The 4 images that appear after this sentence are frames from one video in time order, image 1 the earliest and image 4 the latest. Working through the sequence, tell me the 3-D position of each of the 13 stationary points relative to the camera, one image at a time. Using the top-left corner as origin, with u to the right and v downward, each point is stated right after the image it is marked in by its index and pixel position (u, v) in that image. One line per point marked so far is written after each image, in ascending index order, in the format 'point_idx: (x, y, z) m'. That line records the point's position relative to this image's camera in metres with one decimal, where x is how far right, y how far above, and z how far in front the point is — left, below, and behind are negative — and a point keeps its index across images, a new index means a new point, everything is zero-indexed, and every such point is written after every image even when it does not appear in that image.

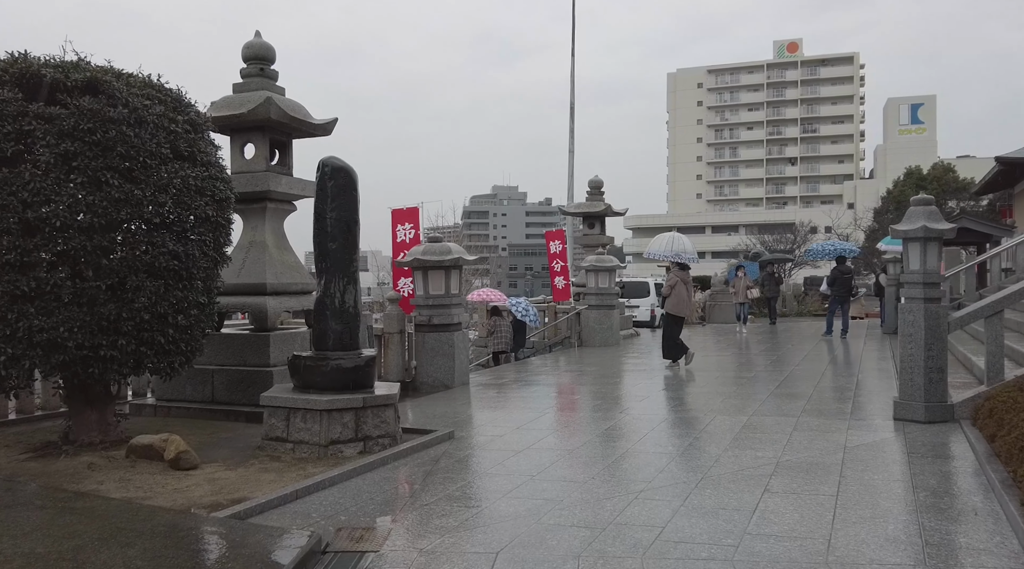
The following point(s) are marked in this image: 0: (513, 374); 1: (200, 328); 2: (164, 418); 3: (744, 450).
0: (0.0, -1.3, +13.2) m
1: (-2.6, -0.4, +7.4) m
2: (-3.5, -1.3, +8.9) m
3: (+1.7, -1.2, +6.5) m
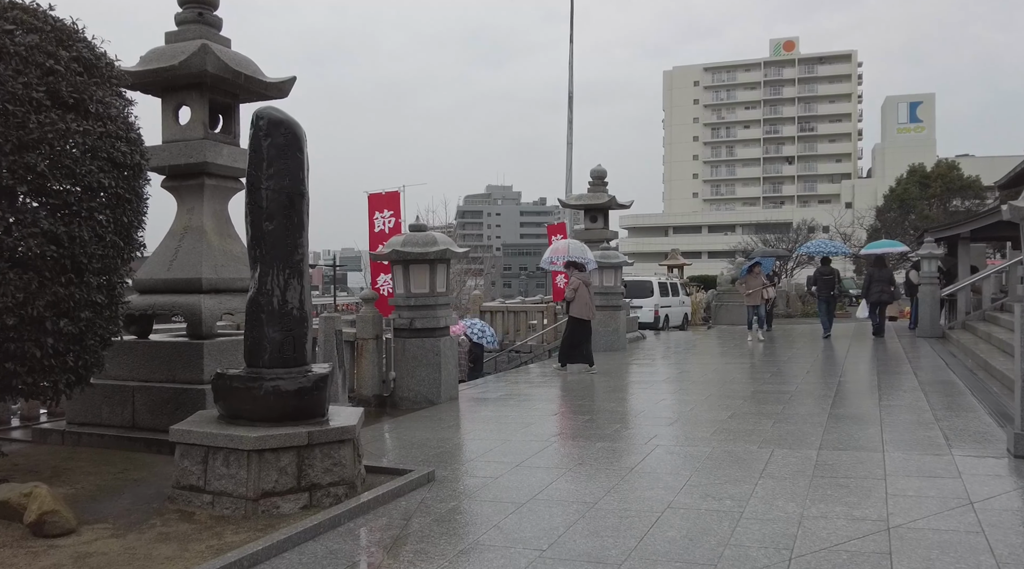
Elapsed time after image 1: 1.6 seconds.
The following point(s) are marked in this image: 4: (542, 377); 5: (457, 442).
0: (-0.1, -1.3, +11.4) m
1: (-2.6, -0.3, +5.6) m
2: (-3.5, -1.3, +7.1) m
3: (+1.7, -1.2, +4.7) m
4: (+0.4, -1.3, +12.6) m
5: (-0.5, -1.3, +7.3) m
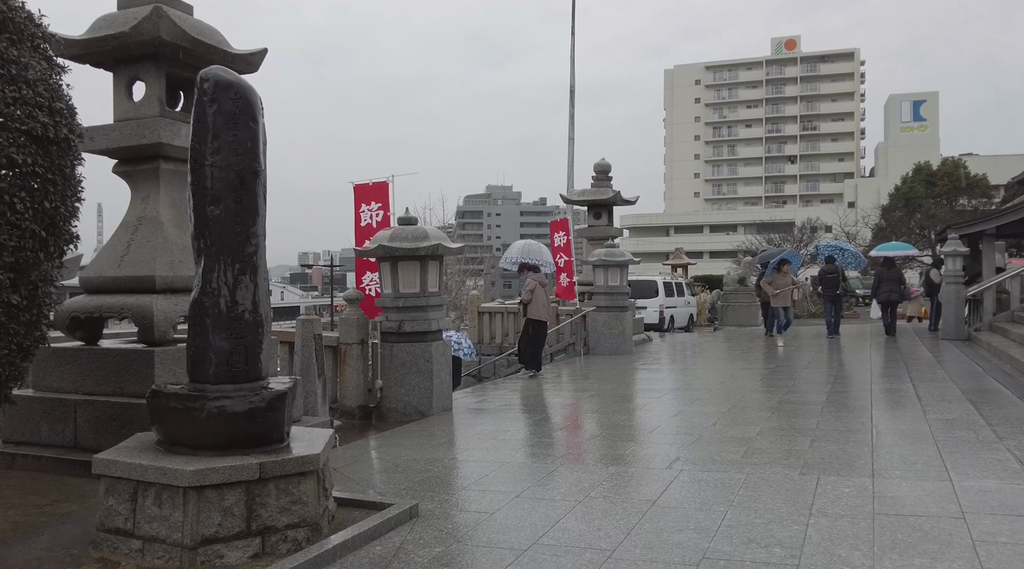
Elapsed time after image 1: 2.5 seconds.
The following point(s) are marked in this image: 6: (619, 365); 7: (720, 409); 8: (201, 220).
0: (-0.1, -1.3, +10.5) m
1: (-2.6, -0.3, +4.7) m
2: (-3.5, -1.3, +6.2) m
3: (+1.7, -1.2, +3.8) m
4: (+0.4, -1.3, +11.7) m
5: (-0.5, -1.3, +6.4) m
6: (+1.7, -1.3, +14.3) m
7: (+1.9, -1.2, +8.3) m
8: (-1.5, +0.3, +4.4) m
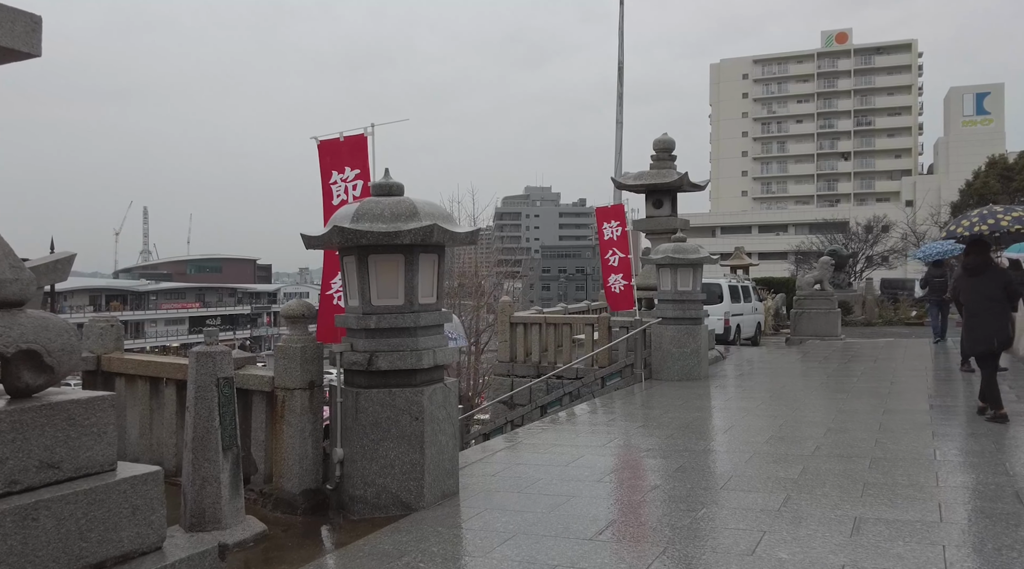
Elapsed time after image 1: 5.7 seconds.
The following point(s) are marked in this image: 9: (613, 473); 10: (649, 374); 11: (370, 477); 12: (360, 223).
0: (+0.3, -1.3, +7.0) m
1: (-2.6, -0.3, +1.4) m
2: (-3.4, -1.3, +2.9) m
3: (+1.7, -1.2, +0.3) m
4: (+0.8, -1.4, +8.2) m
5: (-0.3, -1.3, +2.9) m
6: (+2.2, -1.4, +10.8) m
7: (+2.2, -1.2, +4.7) m
8: (-1.5, +0.3, +1.0) m
9: (+0.7, -1.3, +5.9) m
10: (+1.9, -1.2, +12.3) m
11: (-0.8, -1.1, +5.2) m
12: (-0.9, +0.4, +5.3) m
